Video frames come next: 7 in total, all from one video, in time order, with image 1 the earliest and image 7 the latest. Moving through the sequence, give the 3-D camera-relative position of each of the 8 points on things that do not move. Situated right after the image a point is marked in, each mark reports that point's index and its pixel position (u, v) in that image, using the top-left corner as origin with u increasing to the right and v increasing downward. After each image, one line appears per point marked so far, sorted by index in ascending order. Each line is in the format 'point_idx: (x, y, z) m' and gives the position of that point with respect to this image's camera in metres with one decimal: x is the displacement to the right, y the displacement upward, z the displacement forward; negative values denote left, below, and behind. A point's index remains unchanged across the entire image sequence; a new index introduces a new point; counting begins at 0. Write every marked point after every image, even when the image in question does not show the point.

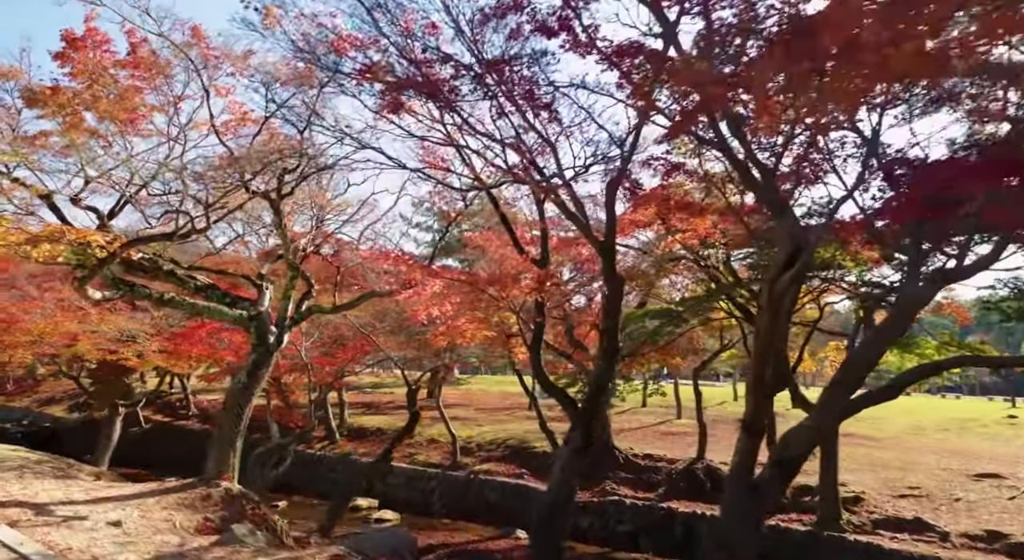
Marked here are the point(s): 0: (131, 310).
0: (-9.4, -0.8, +18.8) m
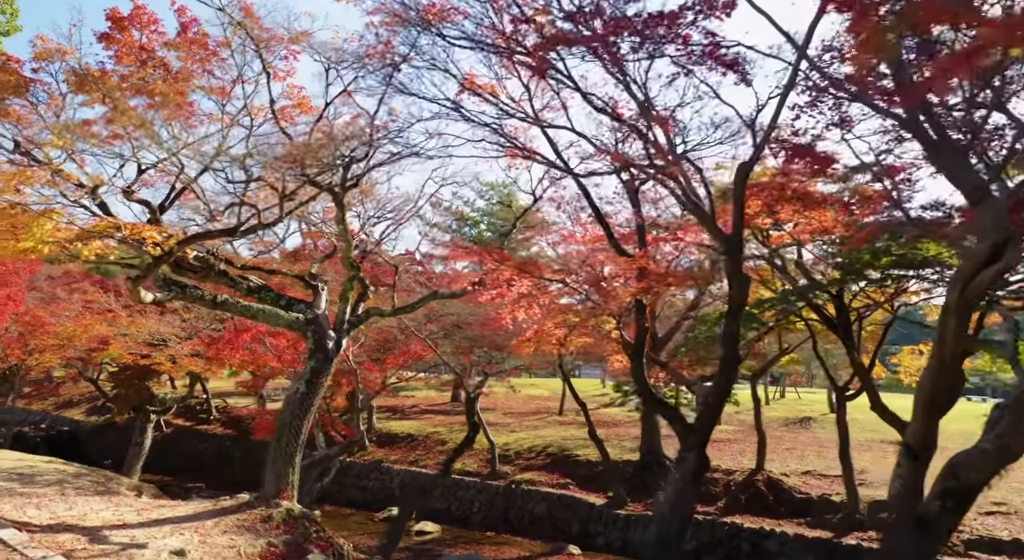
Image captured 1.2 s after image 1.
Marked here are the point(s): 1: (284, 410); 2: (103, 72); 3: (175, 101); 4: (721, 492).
0: (-8.4, -0.8, +18.1) m
1: (-2.7, -1.5, +8.9) m
2: (-4.4, +2.2, +8.1) m
3: (-3.7, +1.9, +8.2) m
4: (+4.2, -4.3, +15.5) m
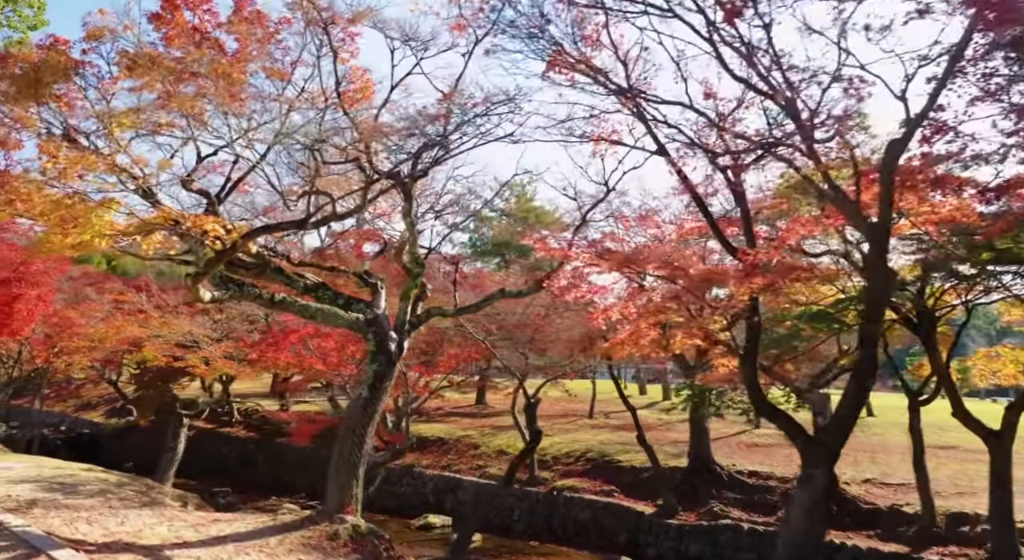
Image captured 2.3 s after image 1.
0: (-7.4, -0.8, +17.6) m
1: (-1.8, -1.5, +8.3) m
2: (-3.5, +2.2, +7.6) m
3: (-2.8, +1.9, +7.6) m
4: (+5.2, -4.3, +14.8) m
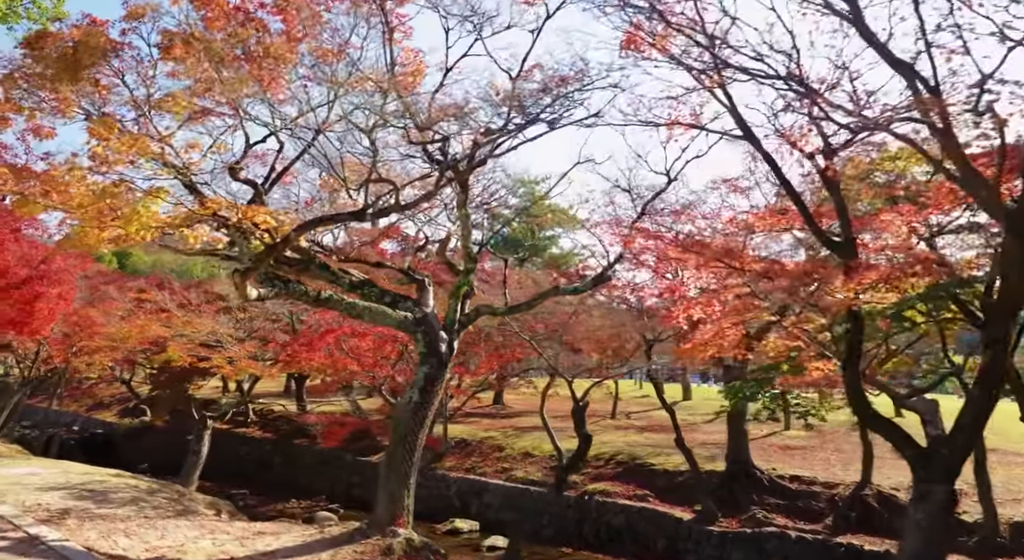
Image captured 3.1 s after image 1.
0: (-6.7, -0.8, +17.2) m
1: (-1.2, -1.5, +7.8) m
2: (-2.9, +2.3, +7.1) m
3: (-2.2, +2.0, +7.1) m
4: (+5.9, -4.3, +14.3) m
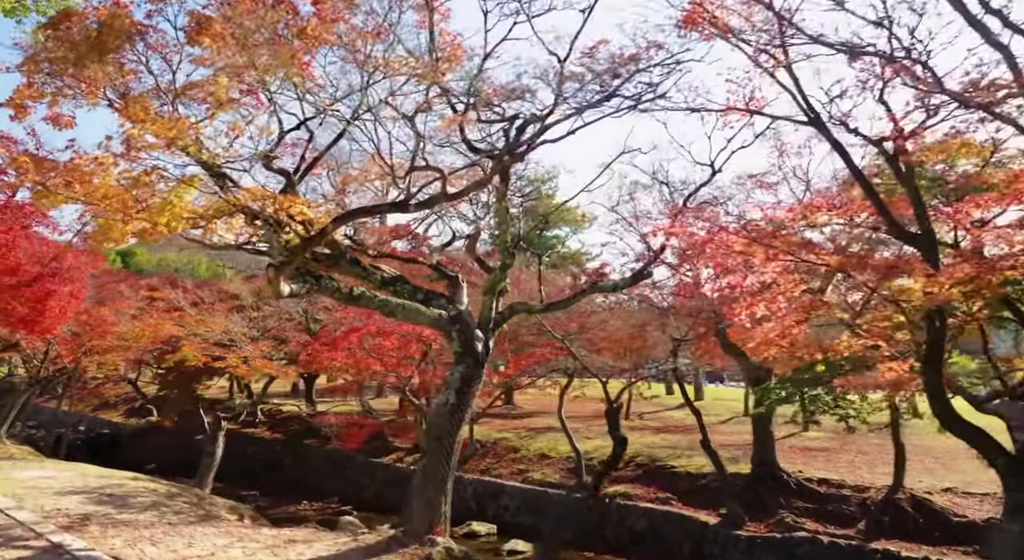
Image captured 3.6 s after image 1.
0: (-6.3, -0.7, +16.8) m
1: (-0.8, -1.4, +7.5) m
2: (-2.5, +2.3, +6.7) m
3: (-1.8, +2.0, +6.8) m
4: (+6.3, -4.2, +13.9) m
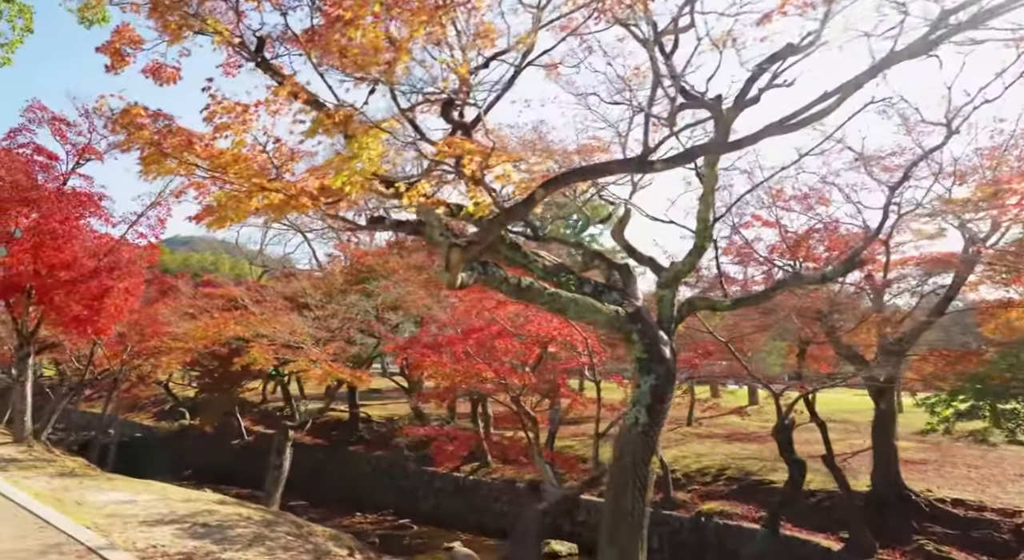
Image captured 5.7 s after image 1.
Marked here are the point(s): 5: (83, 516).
0: (-4.5, -0.6, +15.5) m
1: (+0.8, -1.3, +6.0) m
2: (-0.9, +2.4, +5.3) m
3: (-0.2, +2.1, +5.4) m
4: (+8.0, -4.2, +12.3) m
5: (-4.2, -2.3, +7.5) m
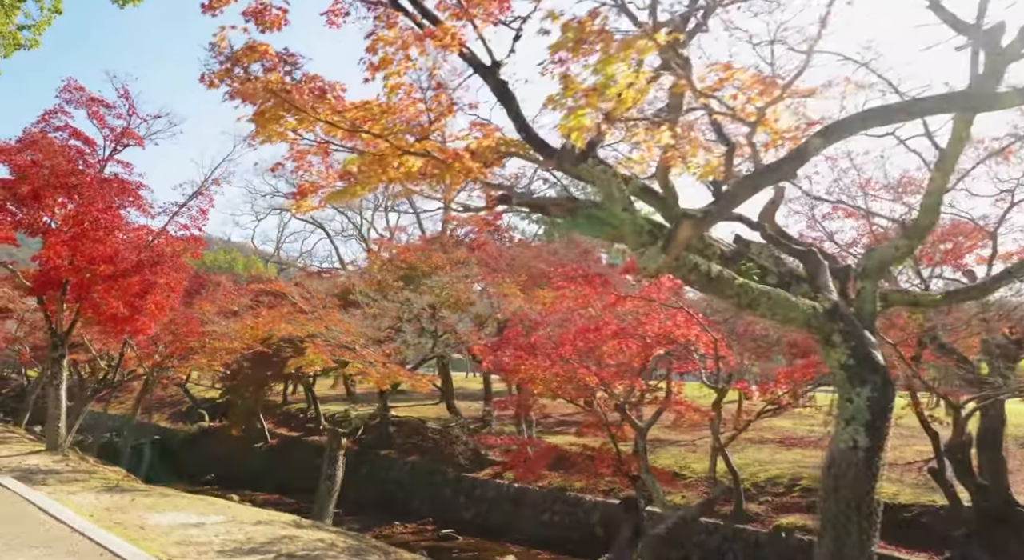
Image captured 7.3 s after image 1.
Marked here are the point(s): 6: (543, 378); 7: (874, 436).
0: (-3.2, -0.6, +14.4) m
1: (+2.0, -1.3, +4.9) m
2: (+0.3, +2.5, +4.2) m
3: (+1.0, +2.2, +4.3) m
4: (+9.3, -4.1, +11.1) m
5: (-3.0, -2.2, +6.4) m
6: (+0.4, -1.2, +9.0) m
7: (+2.3, -1.0, +4.9) m
